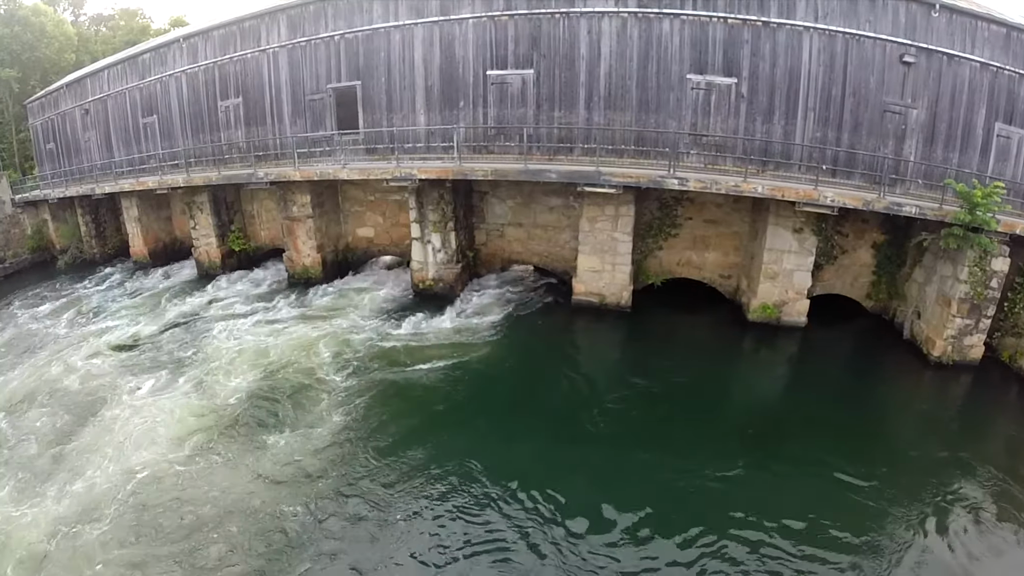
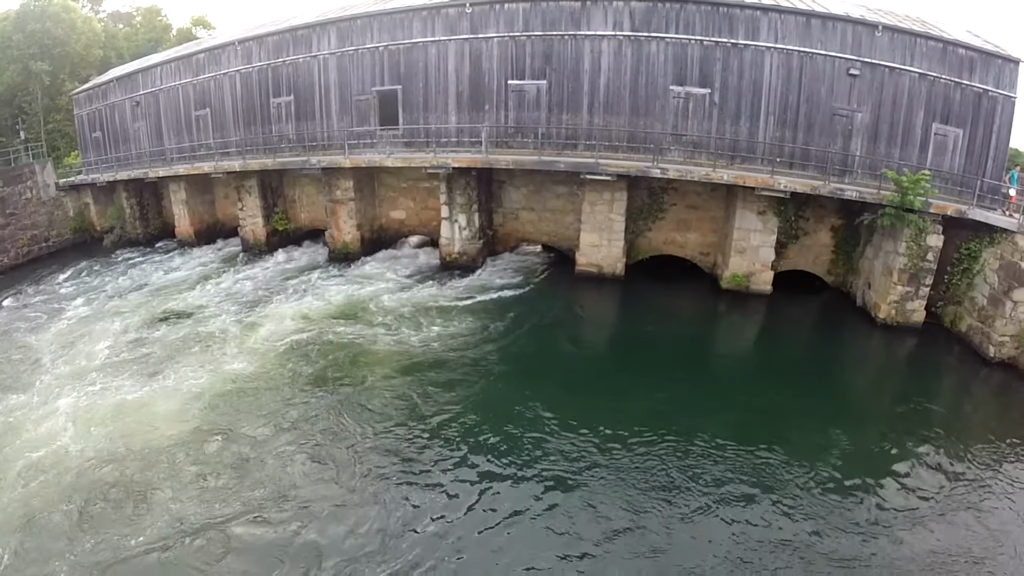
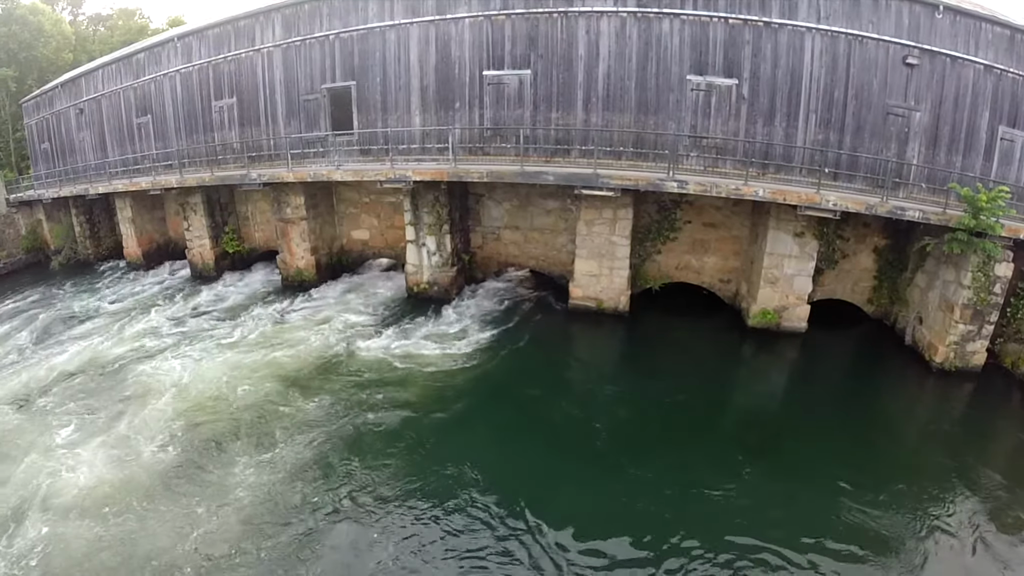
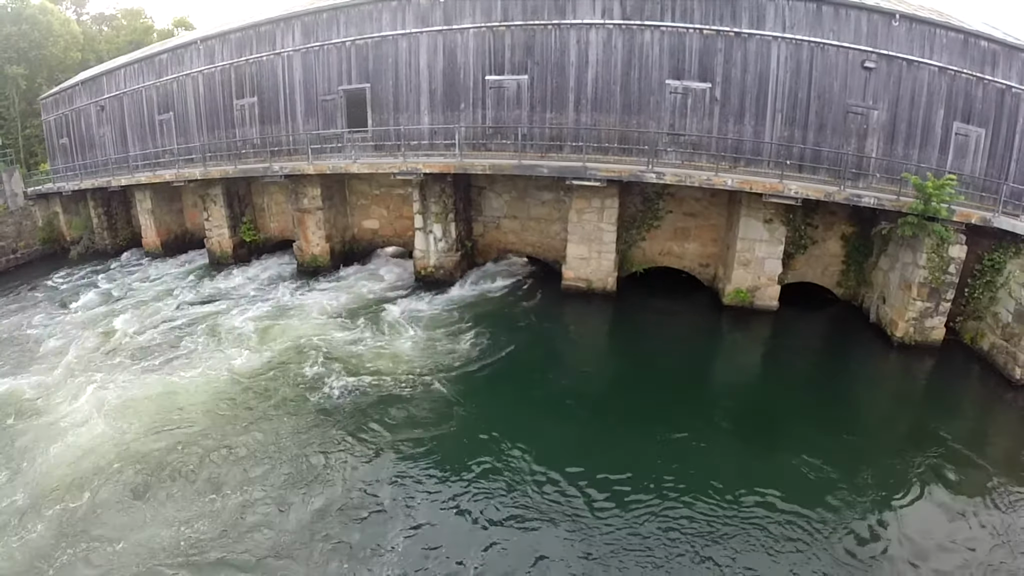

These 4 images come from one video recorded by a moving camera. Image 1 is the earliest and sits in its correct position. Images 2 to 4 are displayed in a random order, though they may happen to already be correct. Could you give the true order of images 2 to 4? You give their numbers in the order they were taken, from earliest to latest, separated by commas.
3, 4, 2
